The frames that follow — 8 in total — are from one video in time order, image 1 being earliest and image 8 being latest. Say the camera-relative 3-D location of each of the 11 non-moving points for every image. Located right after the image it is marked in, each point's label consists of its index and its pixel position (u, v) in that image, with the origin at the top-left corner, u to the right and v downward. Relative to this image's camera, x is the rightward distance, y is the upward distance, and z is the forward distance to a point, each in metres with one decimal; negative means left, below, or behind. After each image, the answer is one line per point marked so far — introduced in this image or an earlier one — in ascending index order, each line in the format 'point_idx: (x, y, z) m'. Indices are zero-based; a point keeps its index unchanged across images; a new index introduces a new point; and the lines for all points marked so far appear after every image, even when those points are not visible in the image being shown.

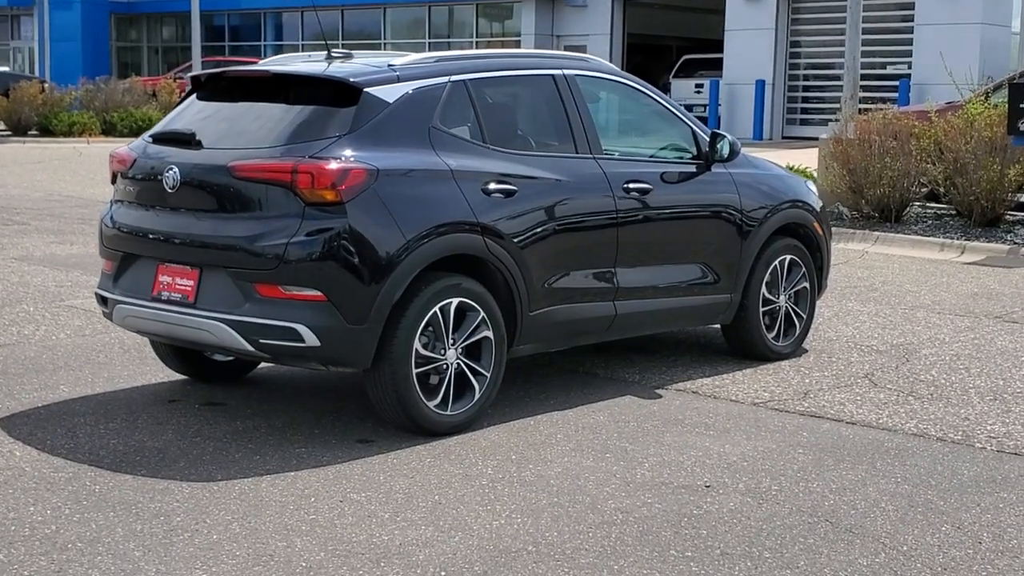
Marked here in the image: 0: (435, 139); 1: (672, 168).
0: (-0.3, +0.5, +6.0) m
1: (+0.7, +0.5, +7.2) m
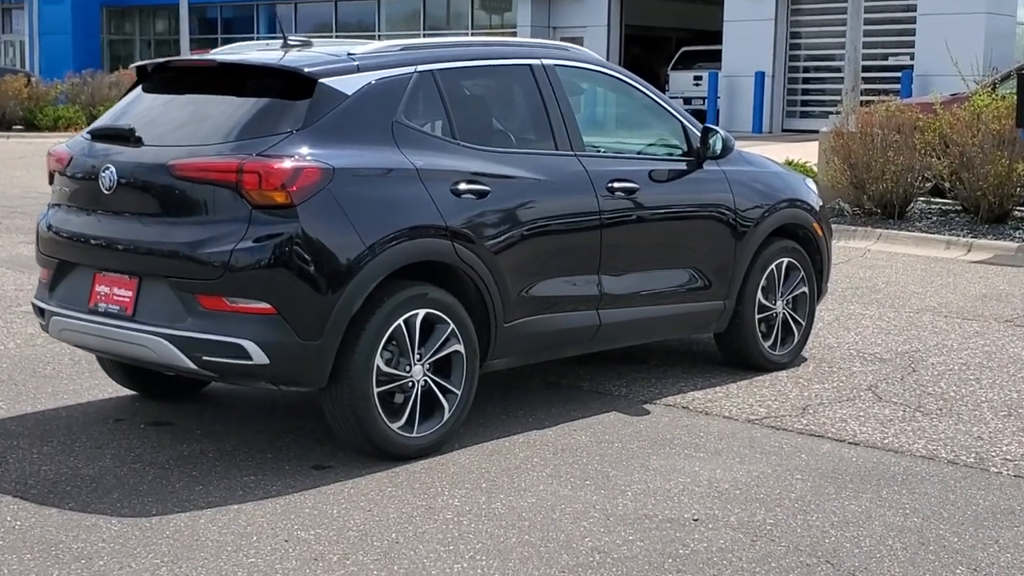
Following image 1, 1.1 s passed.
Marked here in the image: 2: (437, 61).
0: (-0.4, +0.5, +5.5) m
1: (+0.6, +0.5, +6.7) m
2: (-0.3, +0.8, +5.9) m
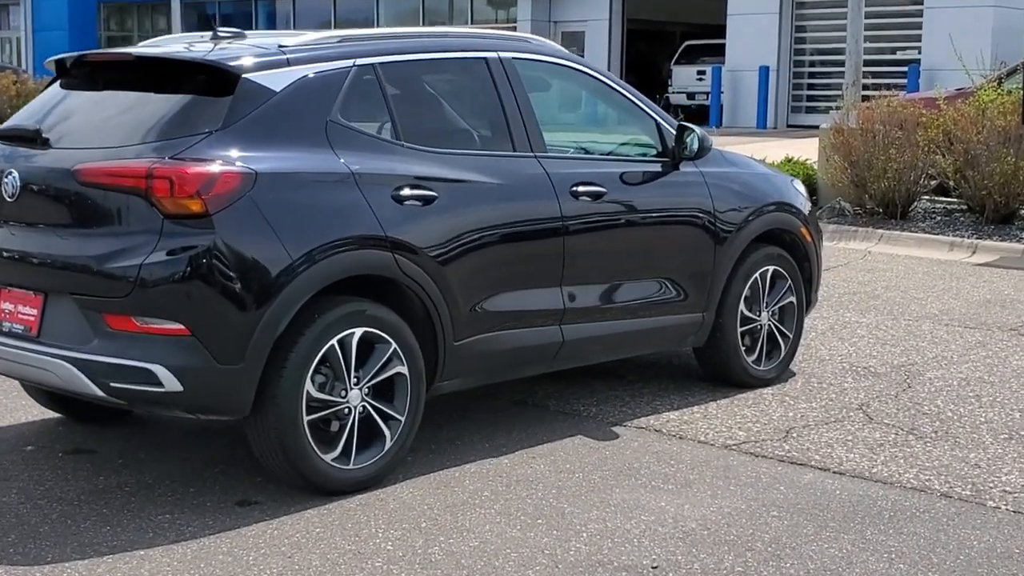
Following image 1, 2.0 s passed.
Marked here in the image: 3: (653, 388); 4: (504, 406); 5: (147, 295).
0: (-0.5, +0.5, +5.0) m
1: (+0.4, +0.4, +6.1) m
2: (-0.4, +0.8, +5.3) m
3: (+0.6, -0.4, +6.7) m
4: (0.0, -0.4, +6.2) m
5: (-1.0, 0.0, +4.5) m
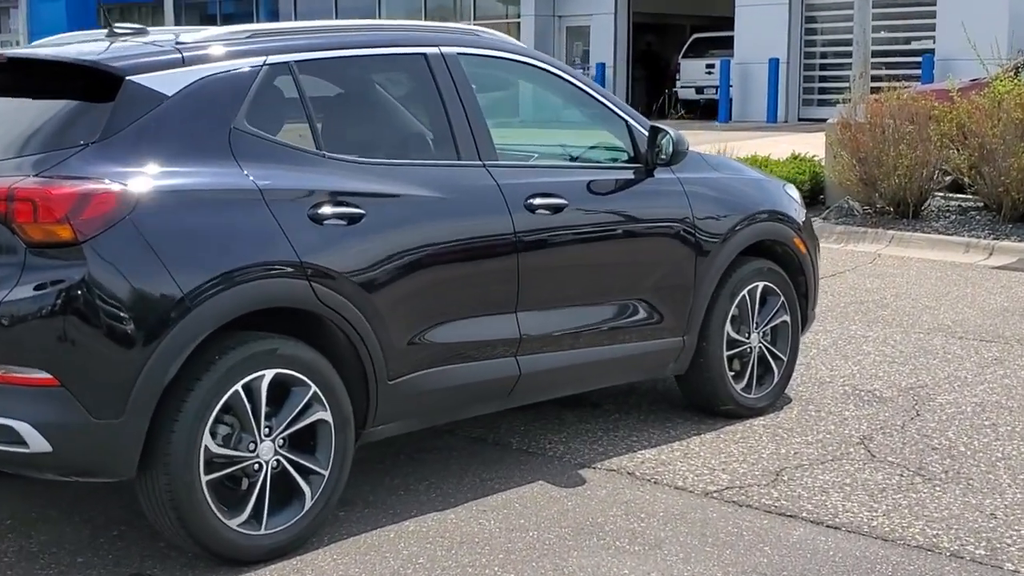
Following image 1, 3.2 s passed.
0: (-0.7, +0.4, +4.3) m
1: (+0.3, +0.4, +5.4) m
2: (-0.6, +0.7, +4.7) m
3: (+0.4, -0.5, +6.0) m
4: (-0.2, -0.5, +5.5) m
5: (-1.2, -0.1, +3.8) m
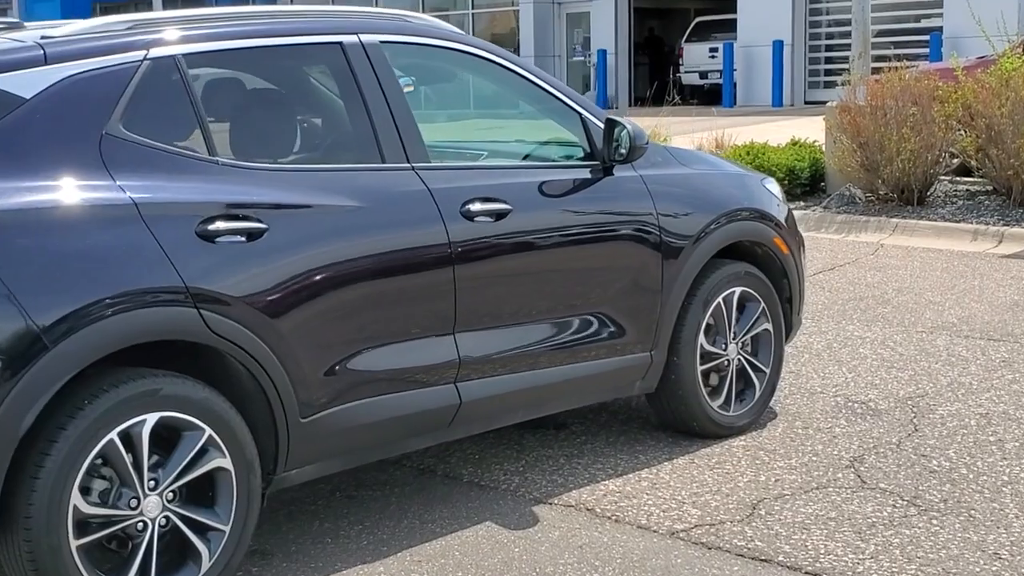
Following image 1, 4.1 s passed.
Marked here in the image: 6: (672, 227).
0: (-0.9, +0.3, +3.8) m
1: (+0.1, +0.3, +4.9) m
2: (-0.8, +0.6, +4.1) m
3: (+0.3, -0.5, +5.4) m
4: (-0.3, -0.6, +5.0) m
5: (-1.3, -0.2, +3.3) m
6: (+0.5, +0.2, +5.2) m
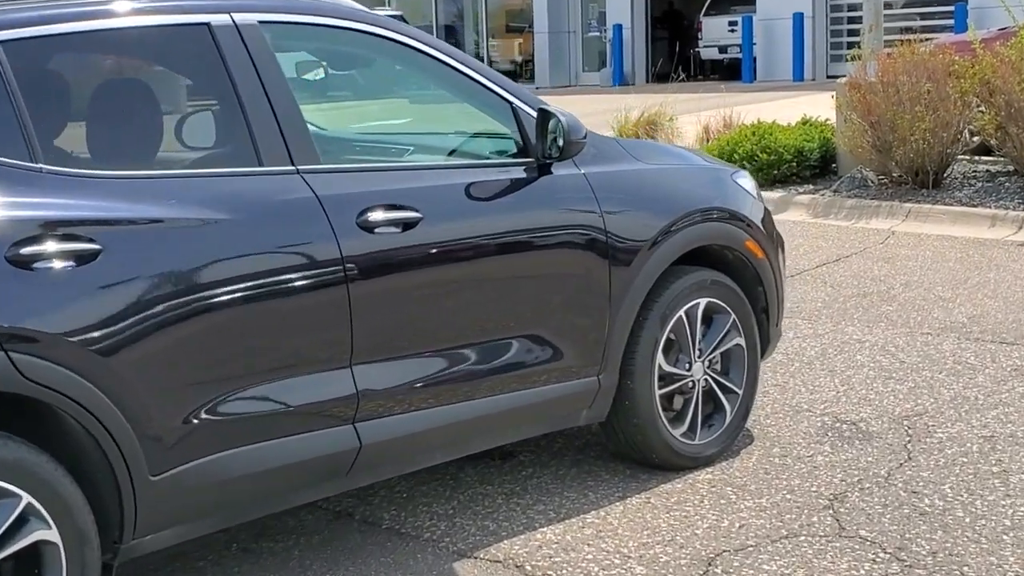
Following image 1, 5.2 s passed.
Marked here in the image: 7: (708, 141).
0: (-1.1, +0.2, +3.1) m
1: (-0.1, +0.3, +4.2) m
2: (-1.0, +0.5, +3.4) m
3: (+0.1, -0.5, +4.8) m
4: (-0.5, -0.6, +4.3) m
5: (-1.6, -0.3, +2.6) m
6: (+0.3, +0.1, +4.5) m
7: (+1.5, +1.1, +12.9) m
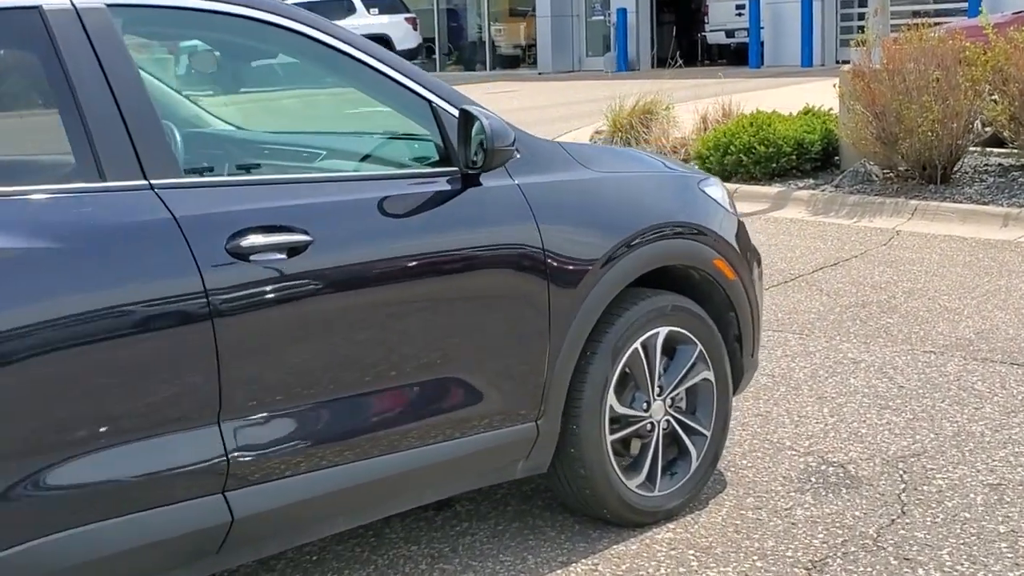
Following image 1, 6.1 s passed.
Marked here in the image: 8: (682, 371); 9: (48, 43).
0: (-1.3, +0.2, +2.5) m
1: (-0.3, +0.2, +3.5) m
2: (-1.2, +0.5, +2.8) m
3: (-0.1, -0.6, +4.1) m
4: (-0.7, -0.7, +3.7) m
5: (-1.8, -0.4, +2.0) m
6: (+0.1, +0.1, +3.8) m
7: (+1.4, +1.1, +12.2) m
8: (+0.4, -0.2, +4.2) m
9: (-0.9, +0.5, +3.1) m
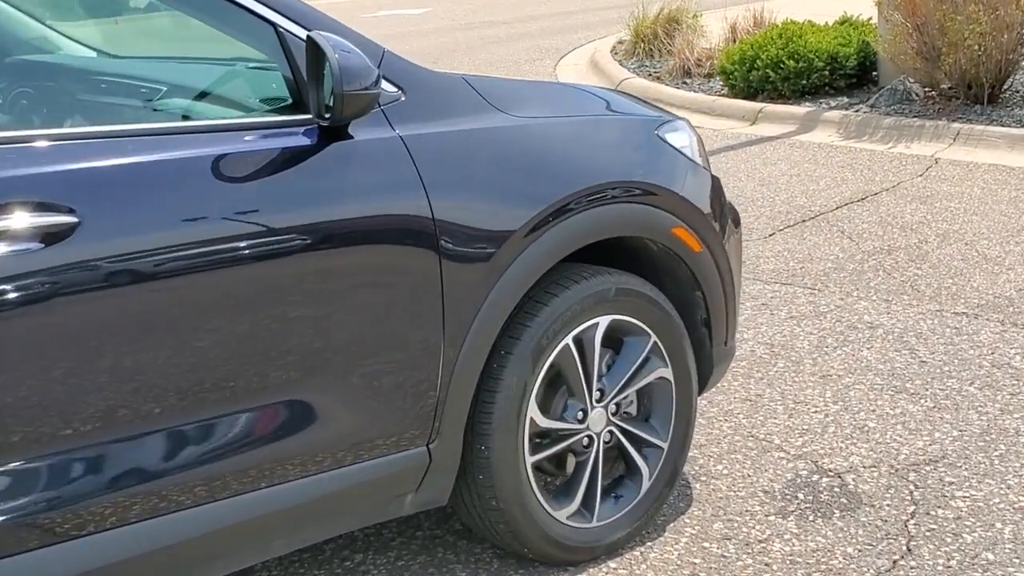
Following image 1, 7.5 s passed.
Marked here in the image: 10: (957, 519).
0: (-1.5, +0.1, +1.6) m
1: (-0.5, +0.2, +2.6) m
2: (-1.4, +0.4, +1.9) m
3: (-0.3, -0.6, +3.3) m
4: (-0.9, -0.7, +2.9) m
5: (-2.0, -0.4, +1.2) m
6: (-0.1, +0.1, +2.9) m
7: (+1.5, +1.6, +11.2) m
8: (+0.2, -0.2, +3.3) m
9: (-1.1, +0.5, +2.2) m
10: (+0.9, -0.5, +3.5) m
